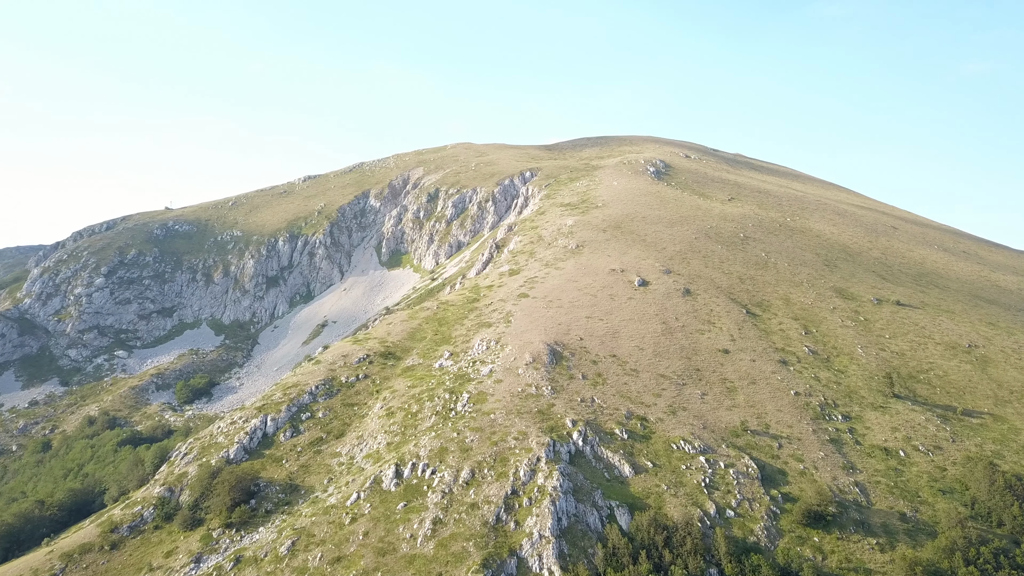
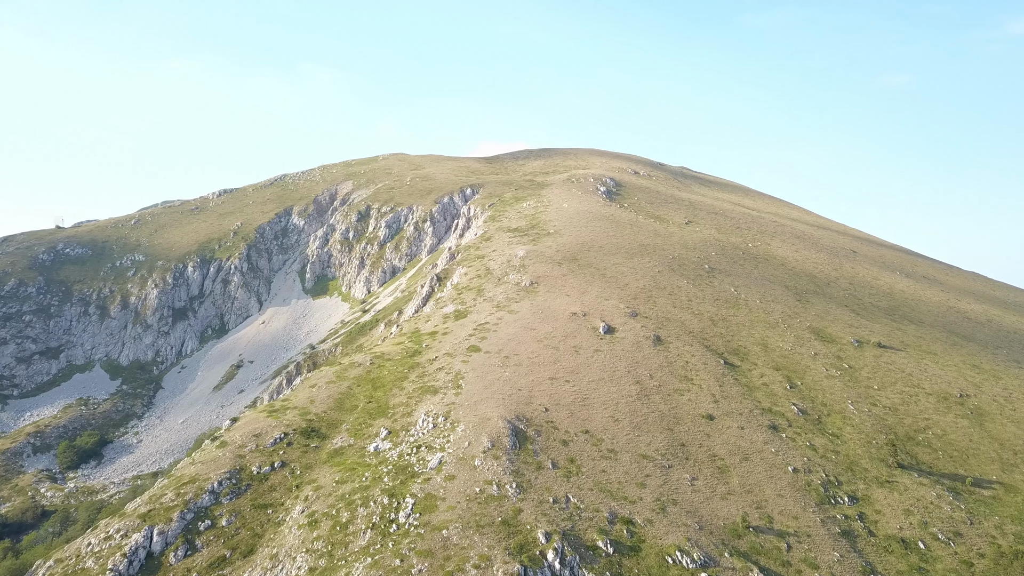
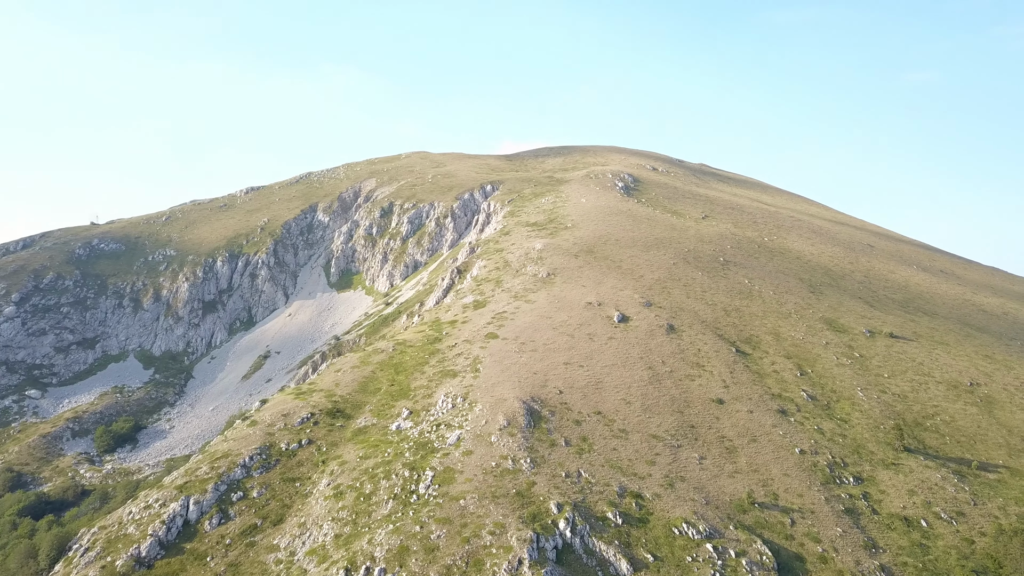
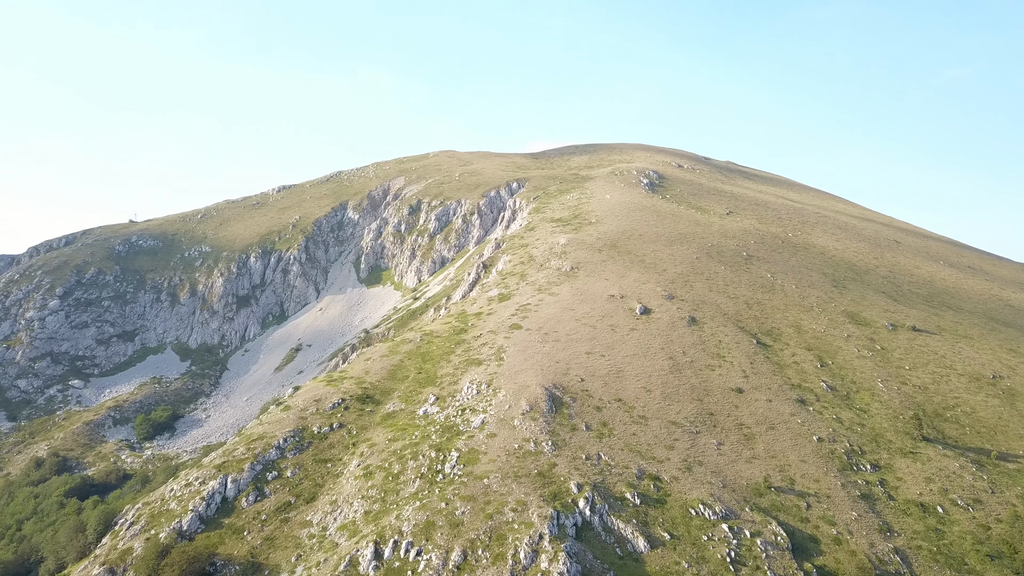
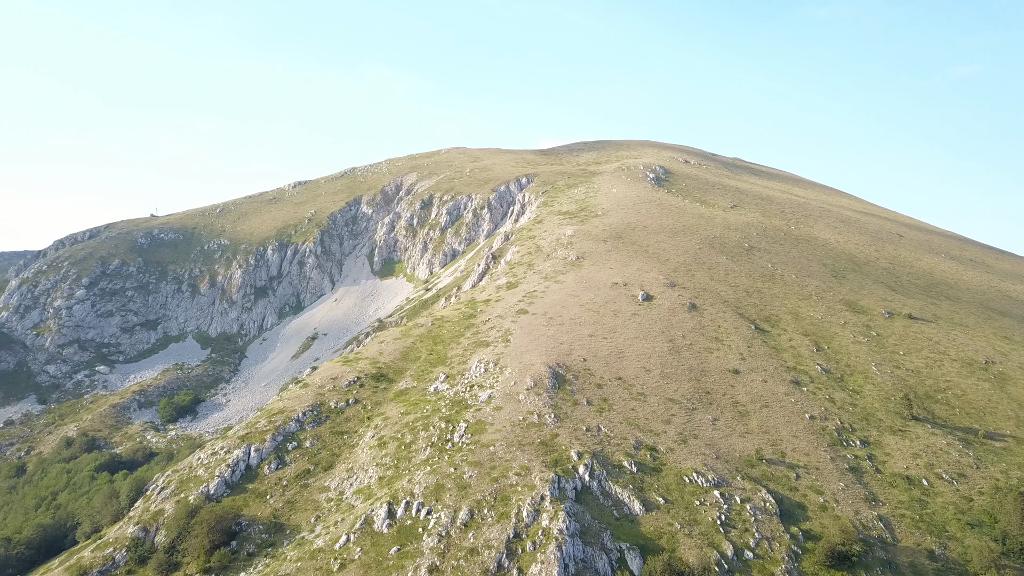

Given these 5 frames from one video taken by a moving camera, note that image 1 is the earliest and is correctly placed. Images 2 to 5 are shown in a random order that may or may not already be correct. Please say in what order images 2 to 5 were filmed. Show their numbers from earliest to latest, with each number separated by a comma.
5, 4, 3, 2
